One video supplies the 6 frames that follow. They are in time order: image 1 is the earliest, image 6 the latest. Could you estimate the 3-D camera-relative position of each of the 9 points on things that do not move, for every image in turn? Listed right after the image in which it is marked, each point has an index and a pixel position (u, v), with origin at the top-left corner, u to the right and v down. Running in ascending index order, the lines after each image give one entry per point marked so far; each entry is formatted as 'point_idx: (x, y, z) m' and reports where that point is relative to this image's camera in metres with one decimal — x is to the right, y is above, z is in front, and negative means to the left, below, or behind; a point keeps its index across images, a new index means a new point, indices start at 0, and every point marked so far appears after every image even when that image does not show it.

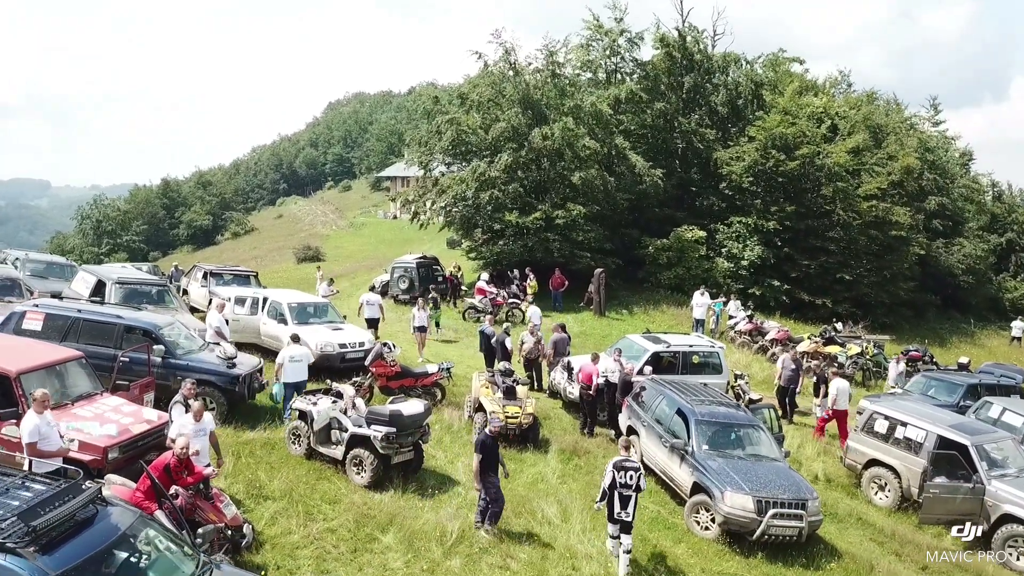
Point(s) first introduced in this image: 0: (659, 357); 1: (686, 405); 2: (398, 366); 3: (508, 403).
0: (+2.9, -1.4, +15.8) m
1: (+2.7, -1.8, +12.2) m
2: (-2.1, -1.5, +14.5) m
3: (-0.1, -2.0, +13.3) m
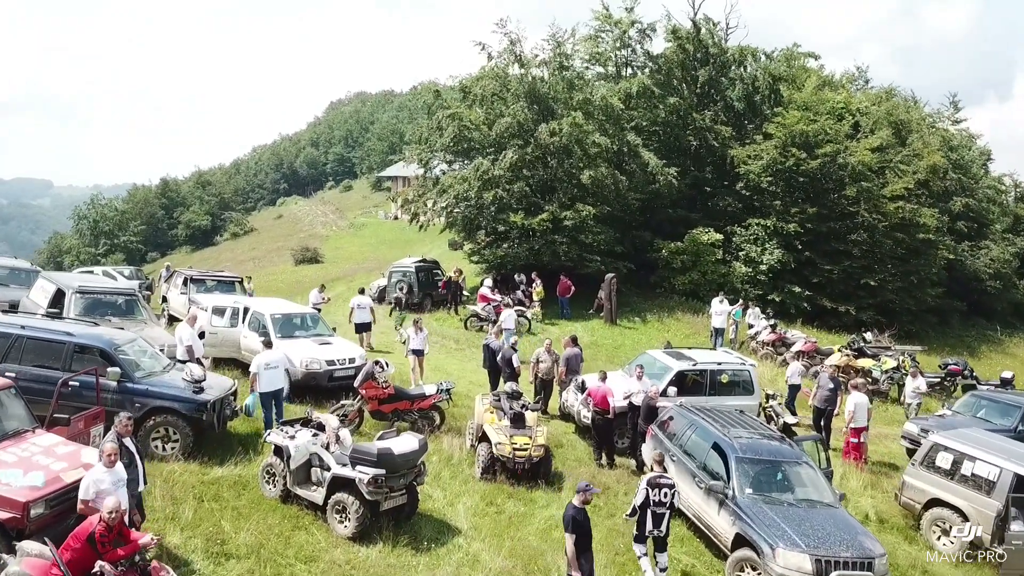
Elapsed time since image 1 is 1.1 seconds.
0: (+3.1, -1.6, +14.1) m
1: (+2.8, -2.0, +10.5) m
2: (-2.0, -1.7, +12.9) m
3: (+0.1, -2.1, +11.7) m
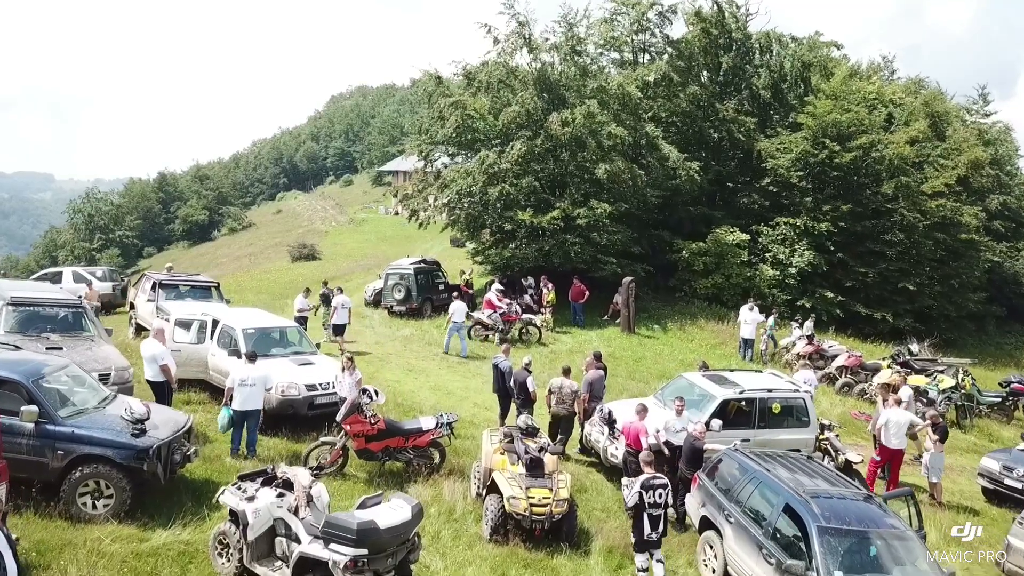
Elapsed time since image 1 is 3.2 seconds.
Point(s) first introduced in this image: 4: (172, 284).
0: (+3.3, -1.8, +12.0) m
1: (+3.0, -2.2, +8.3) m
2: (-1.8, -1.8, +10.7) m
3: (+0.3, -2.4, +9.5) m
4: (-7.5, +0.1, +17.5) m
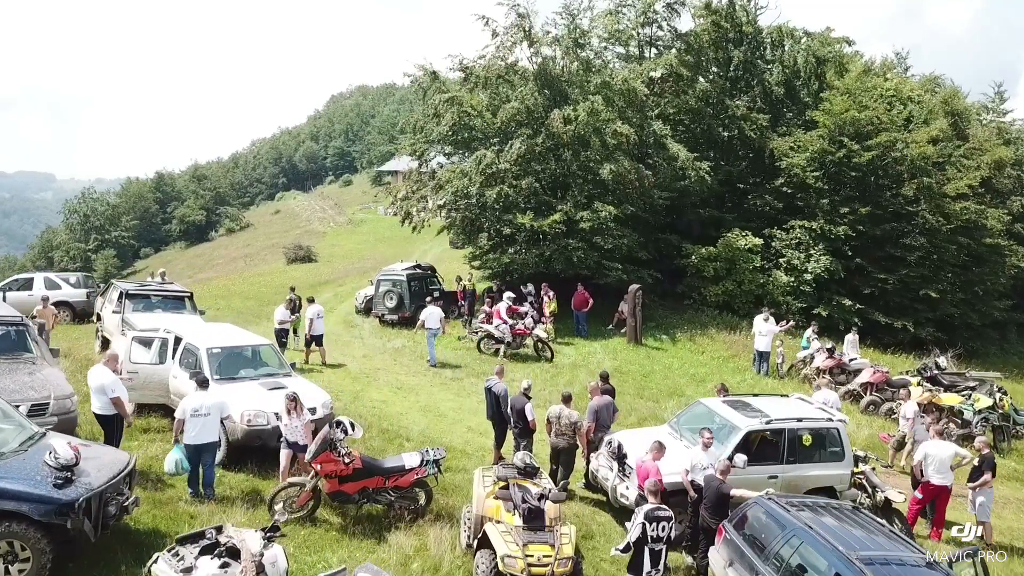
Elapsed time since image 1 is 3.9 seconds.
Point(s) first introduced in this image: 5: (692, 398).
0: (+3.2, -2.0, +10.5) m
1: (+3.0, -2.5, +6.9) m
2: (-1.8, -2.1, +9.3) m
3: (+0.2, -2.6, +8.1) m
4: (-7.6, -0.1, +16.1) m
5: (+3.9, -2.4, +17.2) m
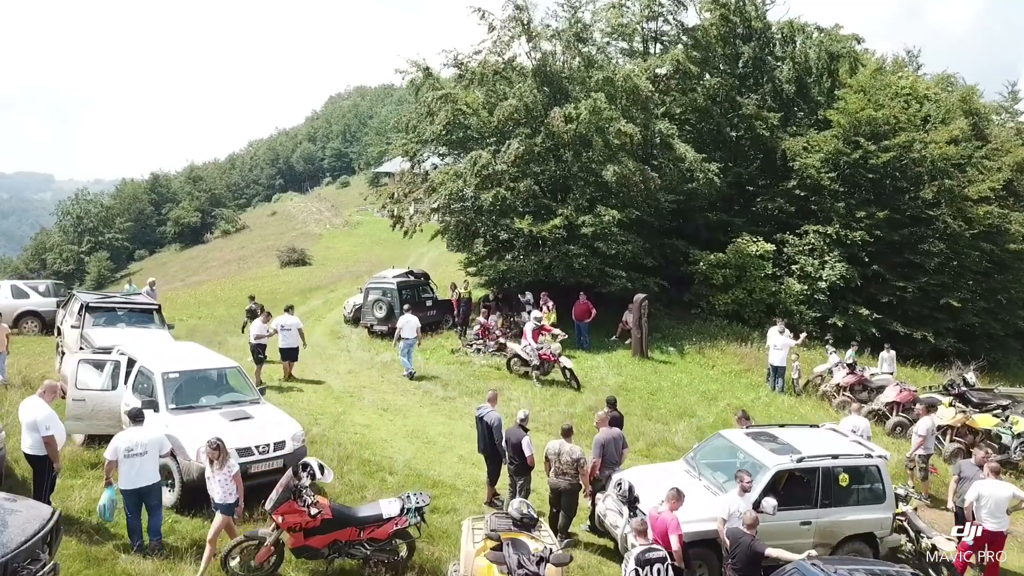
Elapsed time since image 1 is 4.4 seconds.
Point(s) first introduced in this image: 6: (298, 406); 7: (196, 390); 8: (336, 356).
0: (+3.2, -2.2, +9.2) m
1: (+2.9, -2.7, +5.6) m
2: (-1.9, -2.3, +8.0) m
3: (+0.1, -2.8, +6.7) m
4: (-7.6, -0.4, +14.8) m
5: (+3.9, -2.6, +15.9) m
6: (-3.9, -2.2, +14.4) m
7: (-4.2, -1.4, +10.5) m
8: (-4.3, -1.7, +19.2) m
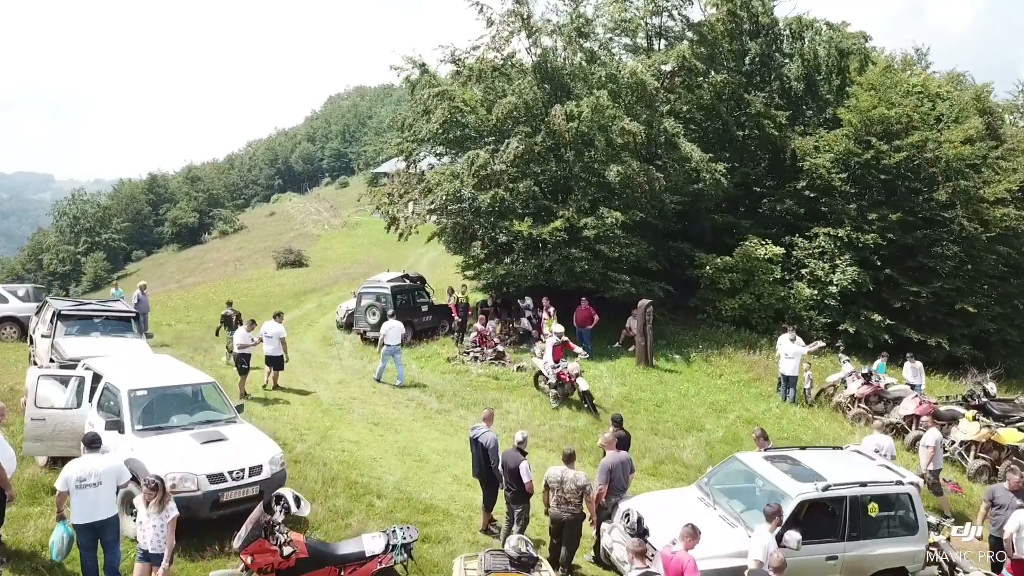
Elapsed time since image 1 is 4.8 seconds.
0: (+3.1, -2.3, +8.4) m
1: (+2.9, -2.8, +4.8) m
2: (-1.9, -2.4, +7.1) m
3: (+0.1, -2.9, +5.9) m
4: (-7.7, -0.5, +13.9) m
5: (+3.8, -2.8, +15.1) m
6: (-4.0, -2.3, +13.6) m
7: (-4.3, -1.5, +9.7) m
8: (-4.3, -1.8, +18.3) m
